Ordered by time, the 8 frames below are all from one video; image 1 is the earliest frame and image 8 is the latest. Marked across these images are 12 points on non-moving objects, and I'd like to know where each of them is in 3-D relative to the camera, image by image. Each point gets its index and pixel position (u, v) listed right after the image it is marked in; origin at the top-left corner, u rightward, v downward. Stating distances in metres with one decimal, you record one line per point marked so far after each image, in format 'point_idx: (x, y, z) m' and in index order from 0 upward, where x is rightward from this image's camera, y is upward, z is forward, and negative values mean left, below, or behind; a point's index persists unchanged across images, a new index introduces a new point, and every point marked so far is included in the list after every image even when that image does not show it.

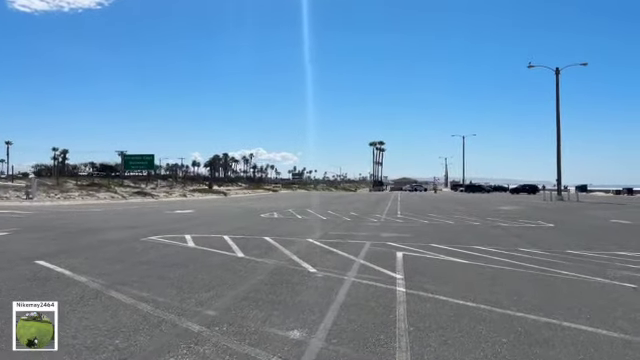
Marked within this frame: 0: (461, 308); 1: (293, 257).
0: (+2.3, -2.1, +8.3) m
1: (-0.7, -2.0, +13.4) m
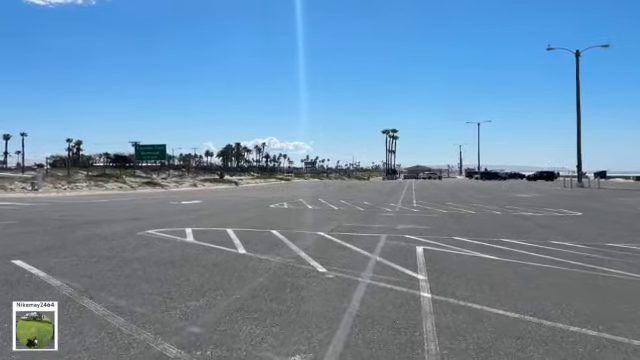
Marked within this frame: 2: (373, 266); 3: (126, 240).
0: (+2.4, -1.9, +6.8) m
1: (-0.5, -1.7, +12.0) m
2: (+1.1, -1.8, +10.6) m
3: (-5.2, -1.6, +14.1) m
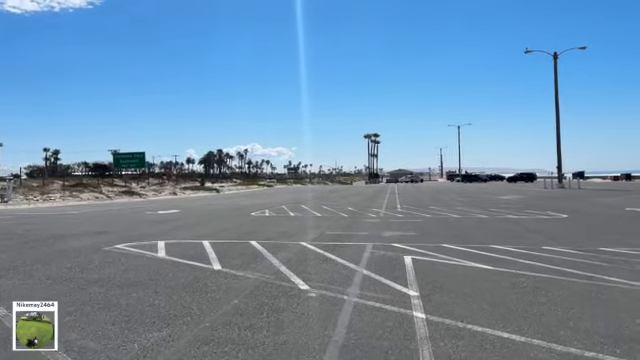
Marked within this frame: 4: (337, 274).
0: (+2.2, -1.9, +6.0) m
1: (-0.8, -1.9, +11.1) m
2: (+0.7, -1.9, +9.7) m
3: (-5.6, -1.9, +13.0) m
4: (+0.4, -1.9, +10.5) m
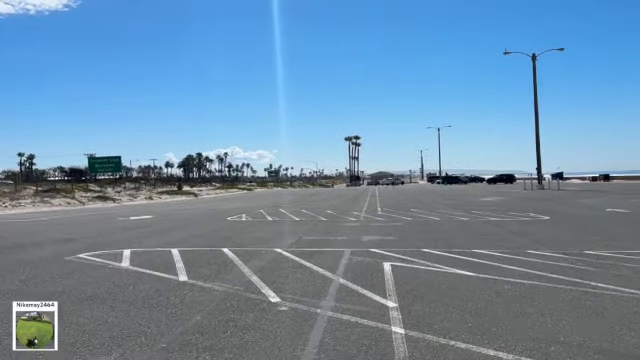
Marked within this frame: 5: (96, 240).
0: (+1.8, -2.0, +5.4) m
1: (-1.4, -2.0, +10.4) m
2: (+0.2, -1.9, +9.1) m
3: (-6.2, -2.0, +12.1) m
4: (-0.2, -2.0, +9.8) m
5: (-7.6, -2.0, +17.6) m
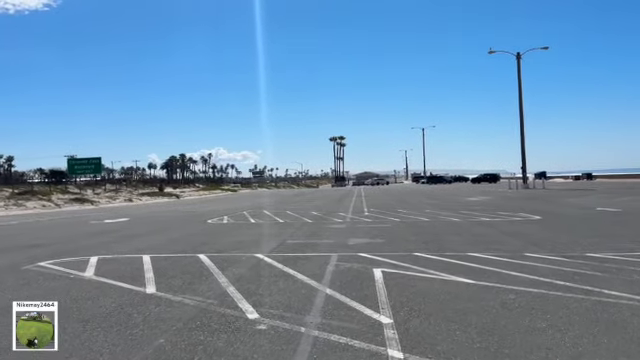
0: (+1.7, -1.9, +4.4) m
1: (-1.6, -1.9, +9.3) m
2: (0.0, -1.9, +8.0) m
3: (-6.6, -2.1, +10.9) m
4: (-0.4, -1.9, +8.8) m
5: (-8.0, -2.1, +16.3) m
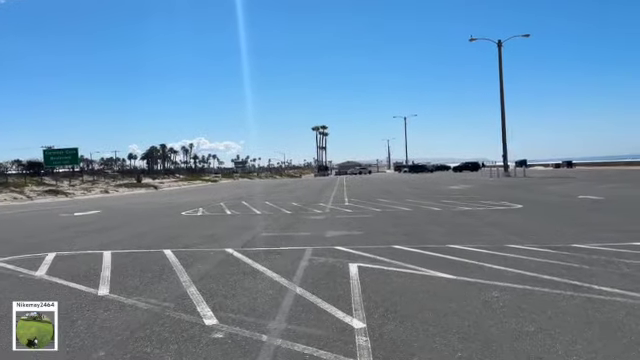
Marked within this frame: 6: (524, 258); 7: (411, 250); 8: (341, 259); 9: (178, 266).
0: (+1.3, -1.8, +3.7) m
1: (-2.1, -1.8, +8.5) m
2: (-0.5, -1.8, +7.3) m
3: (-7.1, -1.9, +9.9) m
4: (-0.9, -1.8, +8.0) m
5: (-8.8, -1.8, +15.3) m
6: (+4.3, -1.6, +11.0) m
7: (+2.1, -1.6, +12.2) m
8: (+0.5, -1.7, +11.2) m
9: (-2.9, -1.7, +10.5) m
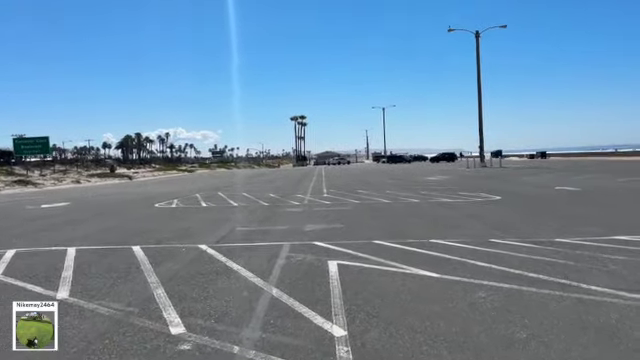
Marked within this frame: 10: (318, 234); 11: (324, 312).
0: (+1.2, -1.9, +3.2) m
1: (-2.5, -1.7, +7.9) m
2: (-0.8, -1.7, +6.8) m
3: (-7.5, -1.8, +9.1) m
4: (-1.2, -1.7, +7.5) m
5: (-9.4, -1.6, +14.5) m
6: (+3.8, -1.5, +10.7) m
7: (+1.6, -1.5, +11.8) m
8: (0.0, -1.5, +10.7) m
9: (-3.3, -1.6, +9.9) m
10: (-0.1, -1.4, +14.0) m
11: (+0.1, -1.7, +6.7) m
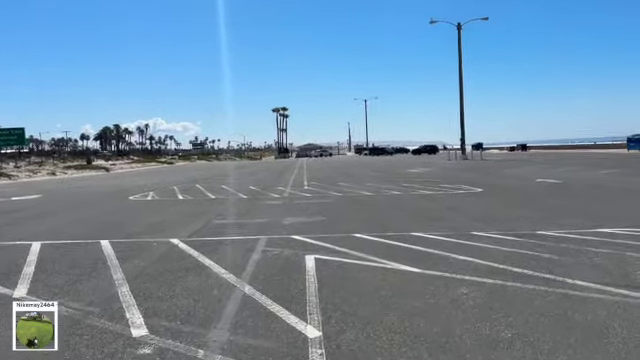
0: (+1.0, -1.8, +2.9) m
1: (-2.8, -1.6, +7.4) m
2: (-1.1, -1.6, +6.4) m
3: (-7.9, -1.6, +8.5) m
4: (-1.6, -1.6, +7.1) m
5: (-10.0, -1.4, +13.7) m
6: (+3.4, -1.3, +10.4) m
7: (+1.1, -1.3, +11.4) m
8: (-0.5, -1.4, +10.3) m
9: (-3.7, -1.4, +9.4) m
10: (-0.6, -1.2, +13.6) m
11: (-0.3, -1.6, +6.4) m
